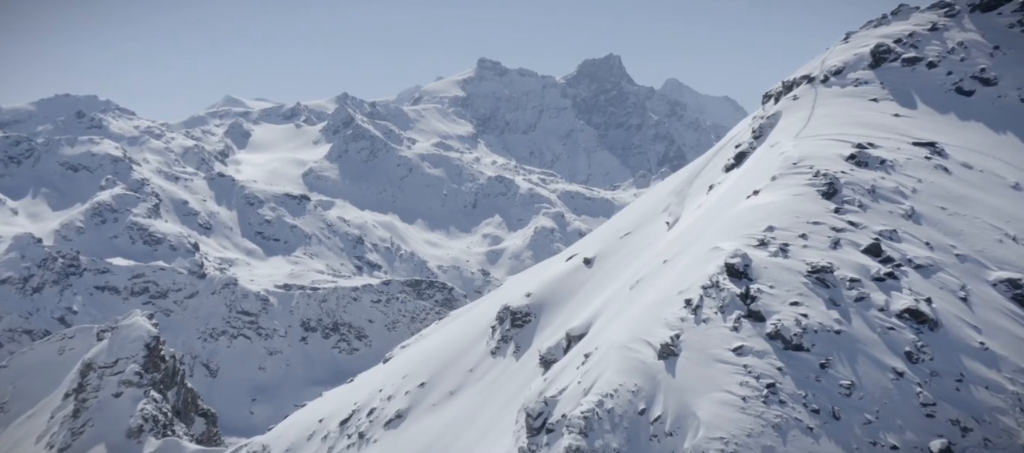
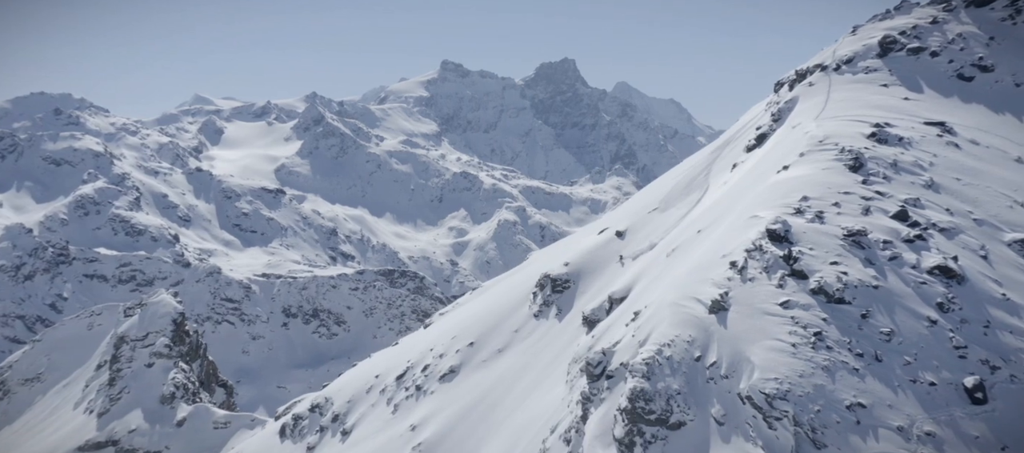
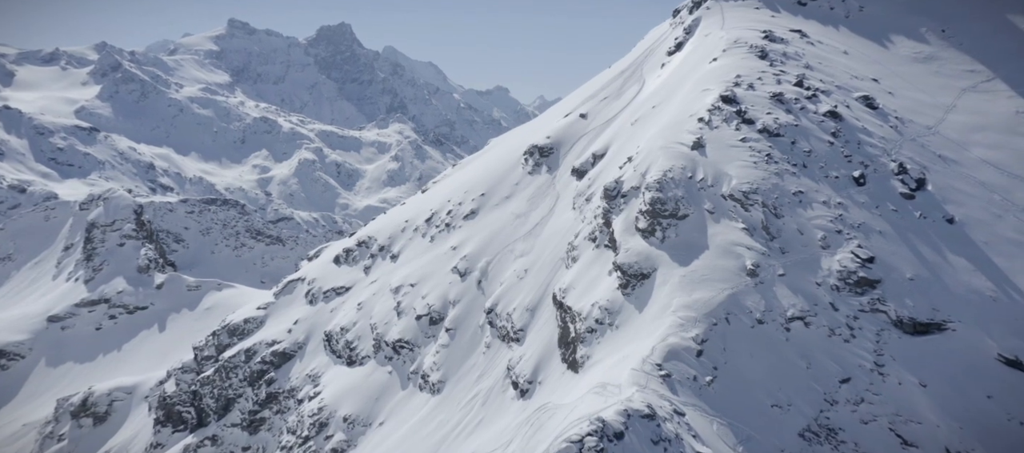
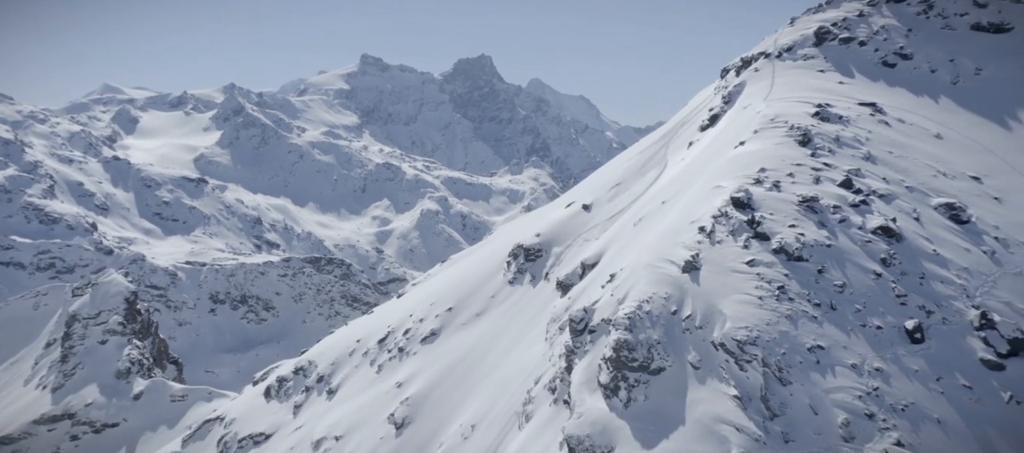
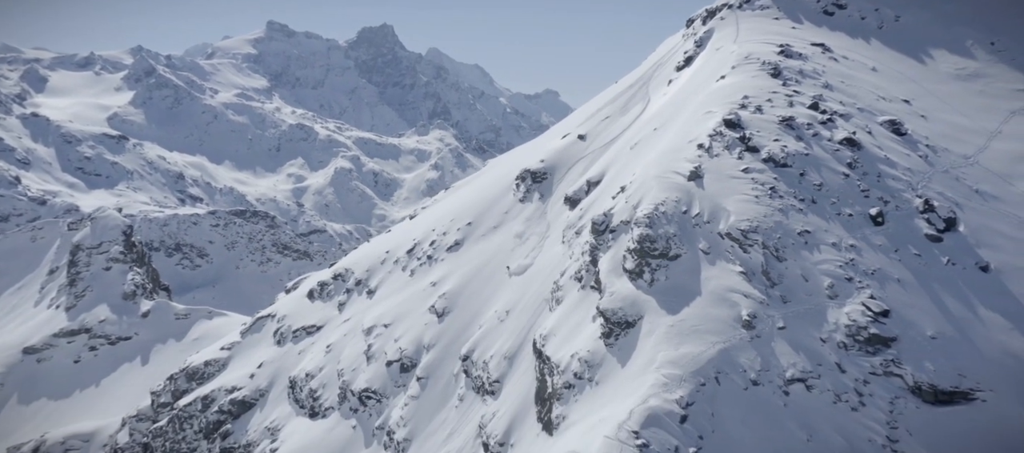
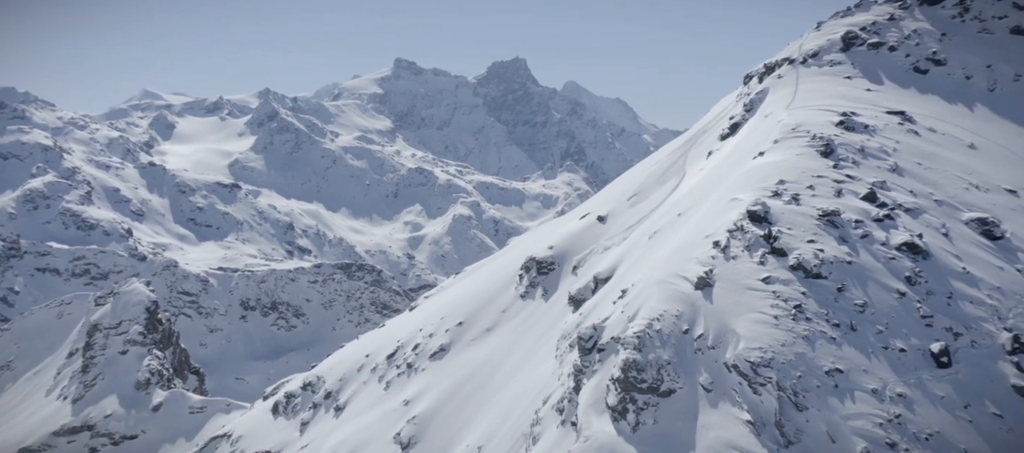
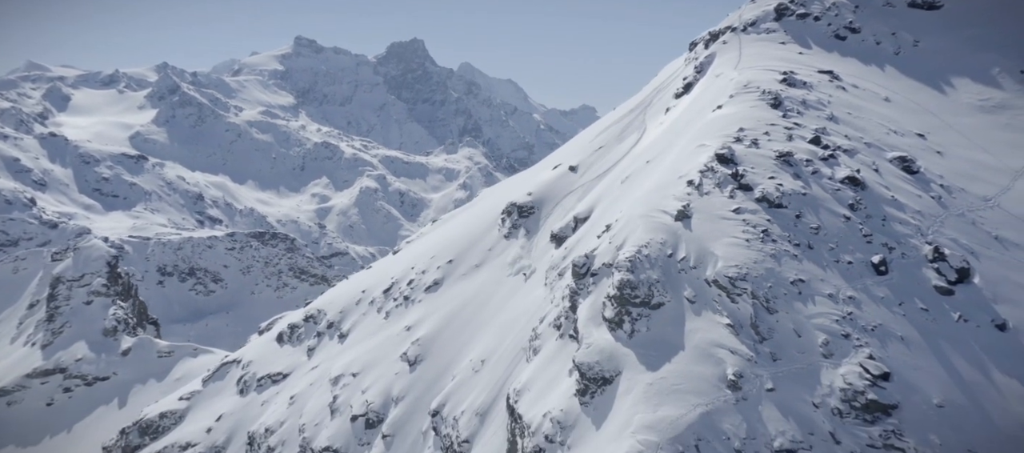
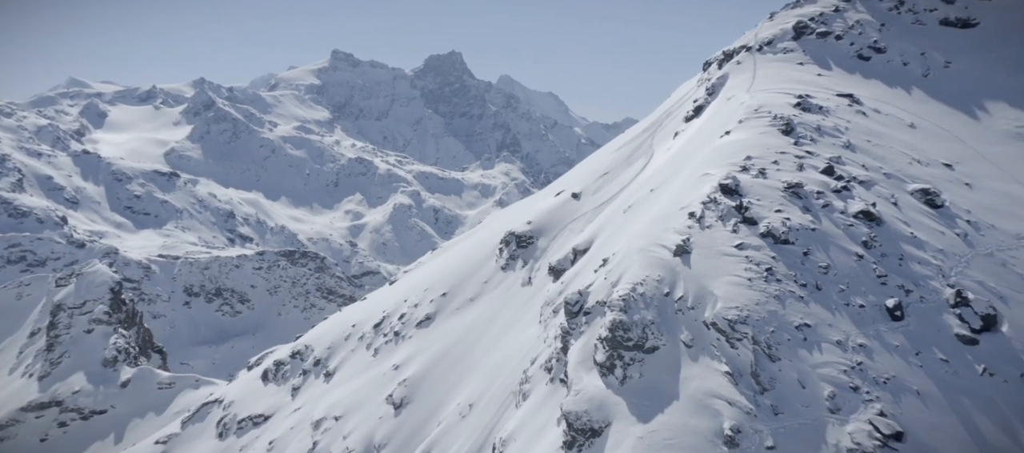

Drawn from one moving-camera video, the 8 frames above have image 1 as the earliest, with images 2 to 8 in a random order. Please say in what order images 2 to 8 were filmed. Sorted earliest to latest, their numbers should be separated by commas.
2, 6, 4, 8, 7, 5, 3
